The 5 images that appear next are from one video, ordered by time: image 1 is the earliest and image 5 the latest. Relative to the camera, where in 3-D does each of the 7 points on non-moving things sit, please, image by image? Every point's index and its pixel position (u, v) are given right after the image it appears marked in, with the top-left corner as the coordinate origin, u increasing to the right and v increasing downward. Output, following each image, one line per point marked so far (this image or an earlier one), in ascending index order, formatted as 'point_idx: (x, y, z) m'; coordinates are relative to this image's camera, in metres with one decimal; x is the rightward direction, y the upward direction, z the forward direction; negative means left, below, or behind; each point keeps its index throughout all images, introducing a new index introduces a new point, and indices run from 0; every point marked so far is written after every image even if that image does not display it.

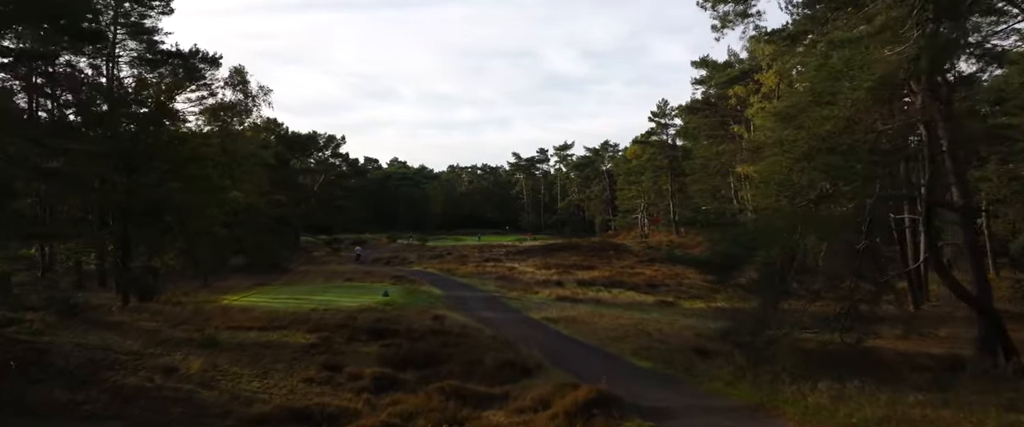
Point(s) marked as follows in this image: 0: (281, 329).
0: (-6.9, -3.5, +17.8) m
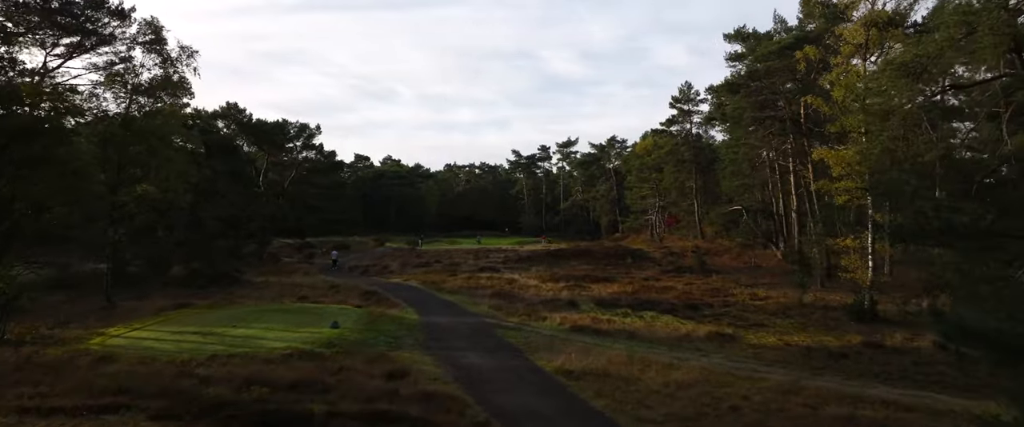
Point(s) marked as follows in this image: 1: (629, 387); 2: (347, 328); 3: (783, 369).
0: (-6.9, -3.4, +10.2) m
1: (+2.7, -4.0, +13.5) m
2: (-5.4, -3.8, +19.4) m
3: (+7.2, -4.1, +15.6) m
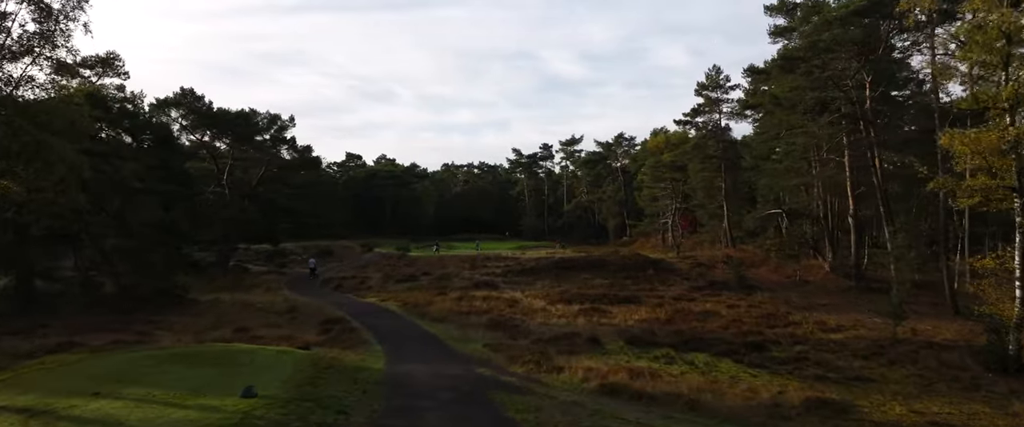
0: (-6.9, -3.6, +3.7) m
1: (+2.8, -4.2, +7.0) m
2: (-5.3, -4.0, +12.9) m
3: (+7.2, -4.3, +9.1) m
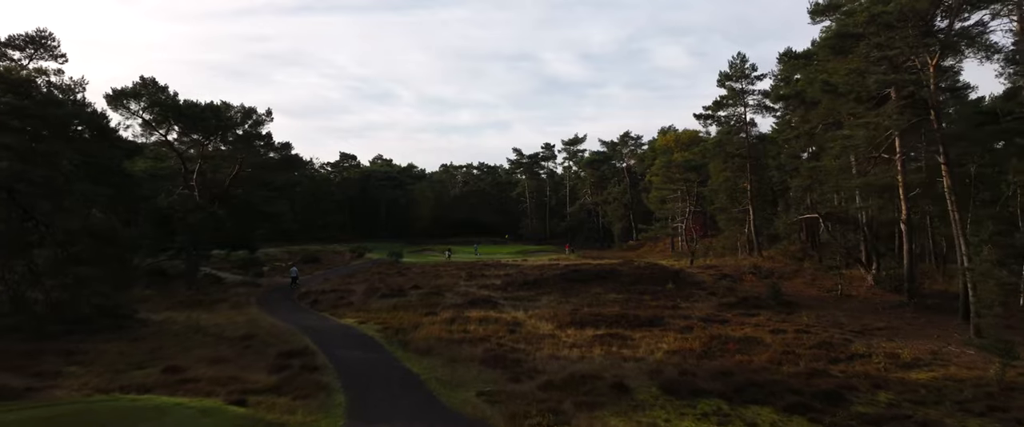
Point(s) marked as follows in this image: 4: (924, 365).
0: (-6.8, -3.9, -0.8) m
1: (+2.8, -4.4, +2.6) m
2: (-5.3, -4.2, +8.5) m
3: (+7.3, -4.6, +4.7) m
4: (+12.9, -4.7, +18.5) m
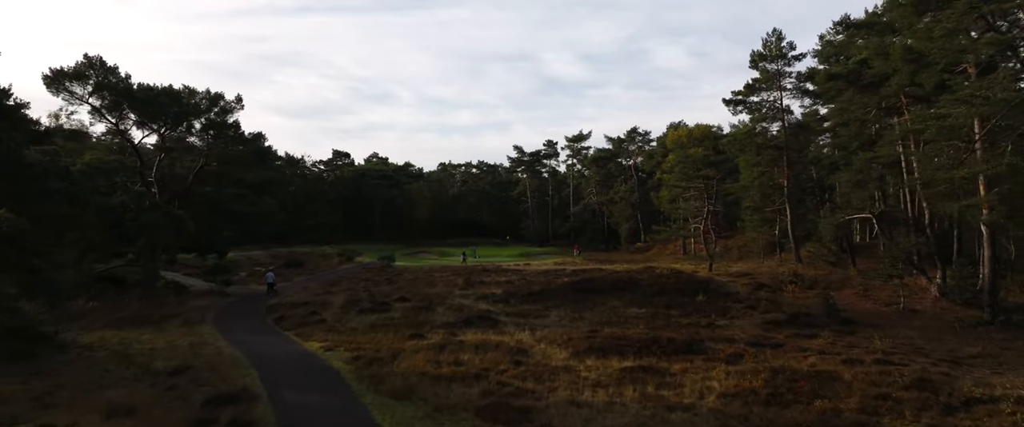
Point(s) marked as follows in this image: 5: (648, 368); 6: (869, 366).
0: (-6.7, -3.8, -5.6) m
1: (+3.0, -4.4, -2.2) m
2: (-5.1, -4.2, +3.6) m
3: (+7.4, -4.5, -0.1) m
4: (+13.0, -4.7, +13.7) m
5: (+4.0, -4.5, +17.4) m
6: (+10.6, -4.5, +17.6) m
